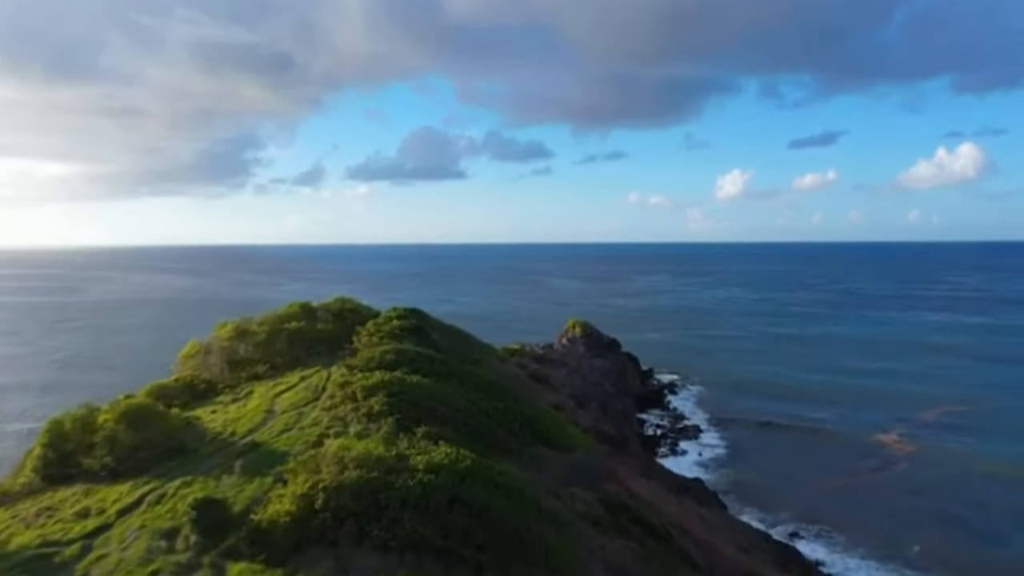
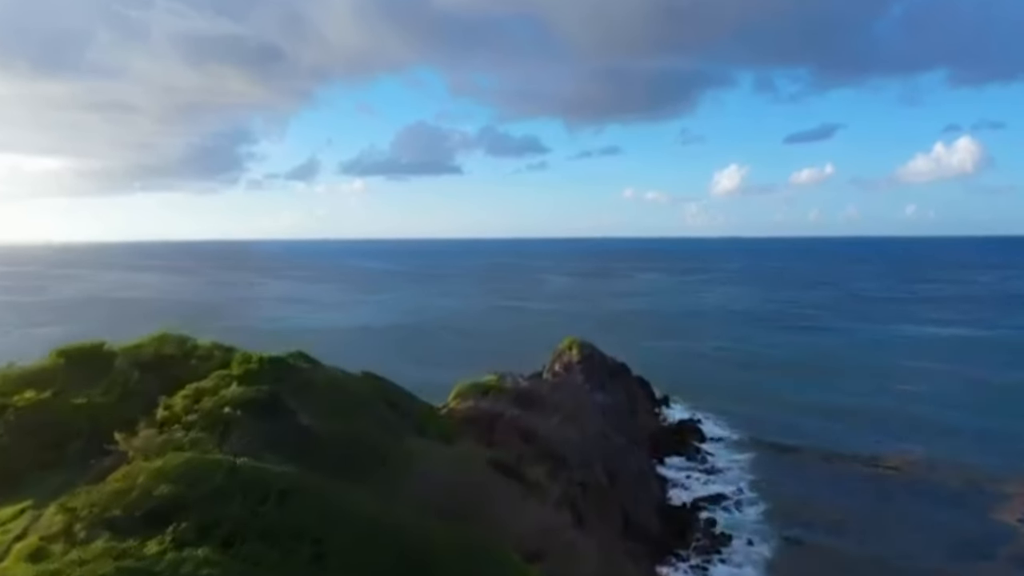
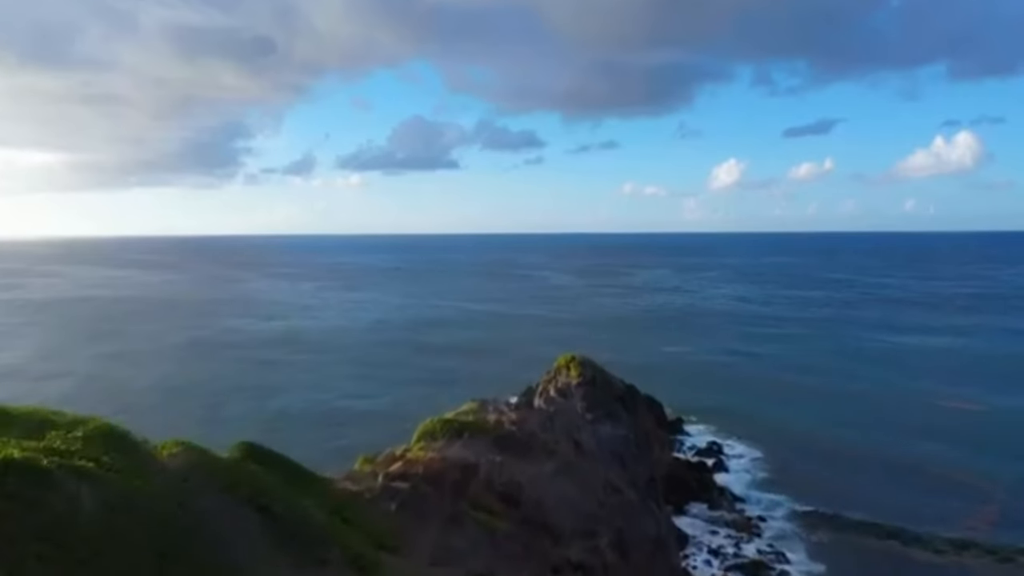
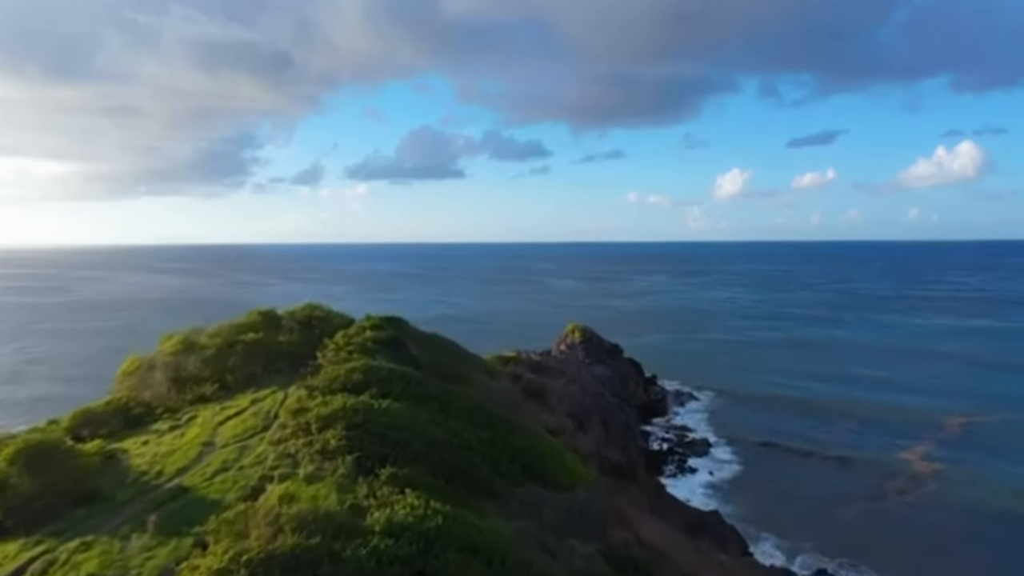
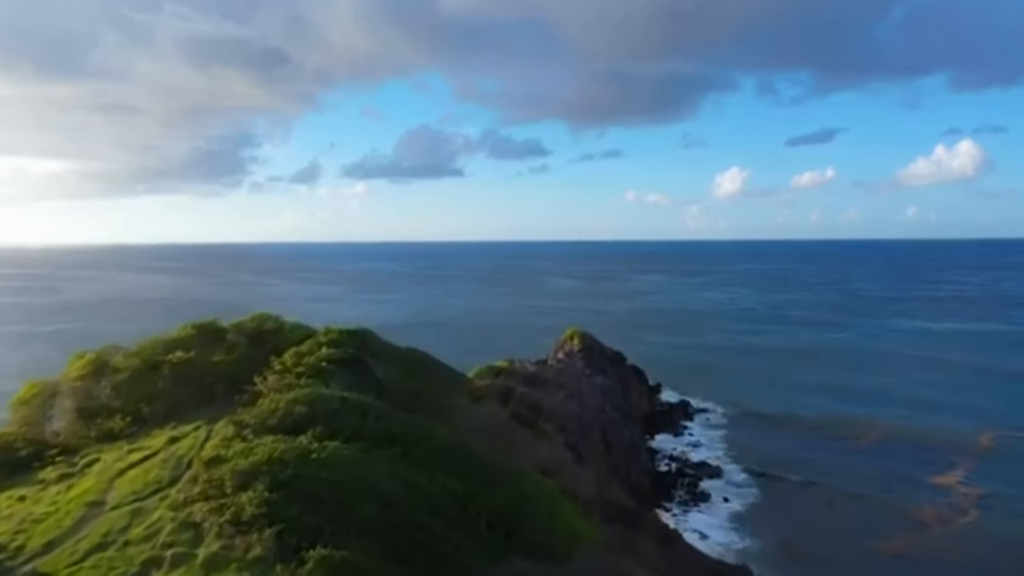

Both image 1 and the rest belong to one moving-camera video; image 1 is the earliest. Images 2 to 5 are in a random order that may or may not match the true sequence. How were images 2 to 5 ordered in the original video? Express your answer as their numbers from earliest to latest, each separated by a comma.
4, 5, 2, 3
